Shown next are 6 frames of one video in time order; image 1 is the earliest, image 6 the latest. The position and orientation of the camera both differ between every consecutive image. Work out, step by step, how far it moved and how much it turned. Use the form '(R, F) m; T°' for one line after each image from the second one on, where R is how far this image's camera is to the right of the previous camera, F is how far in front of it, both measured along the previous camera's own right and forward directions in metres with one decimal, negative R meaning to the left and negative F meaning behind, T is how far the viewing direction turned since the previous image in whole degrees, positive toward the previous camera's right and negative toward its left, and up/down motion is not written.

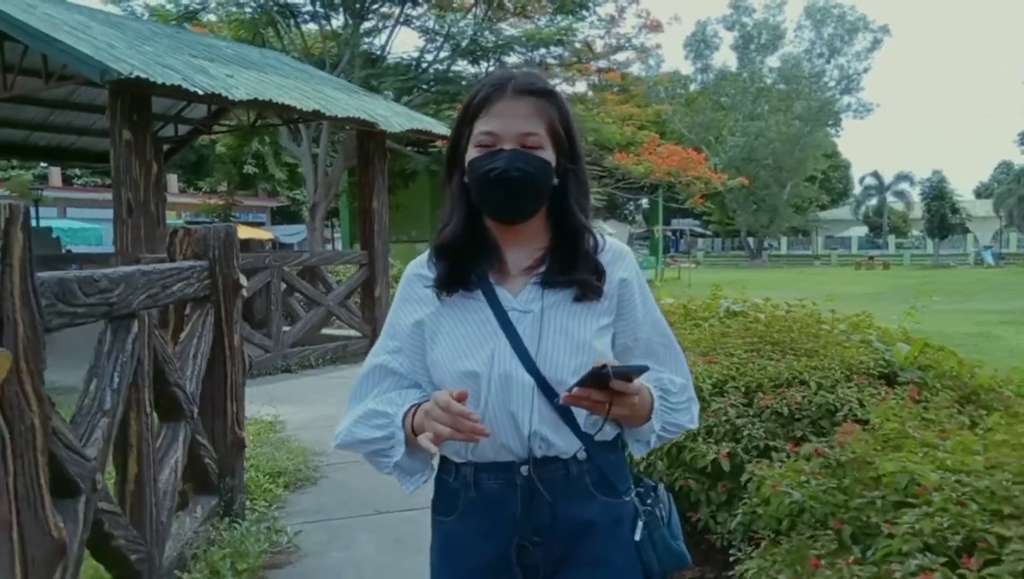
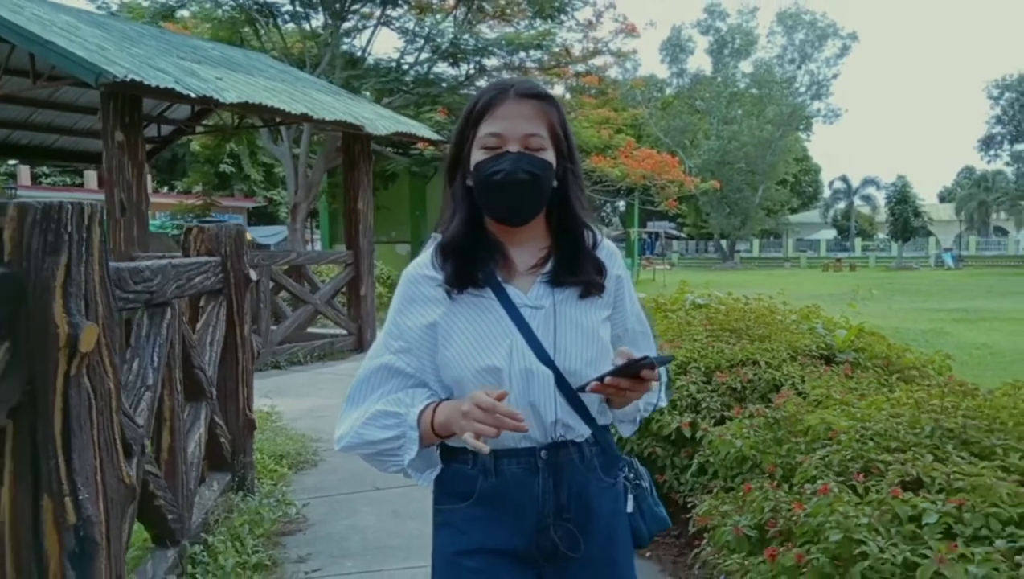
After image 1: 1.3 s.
(-0.1, -0.5) m; +2°
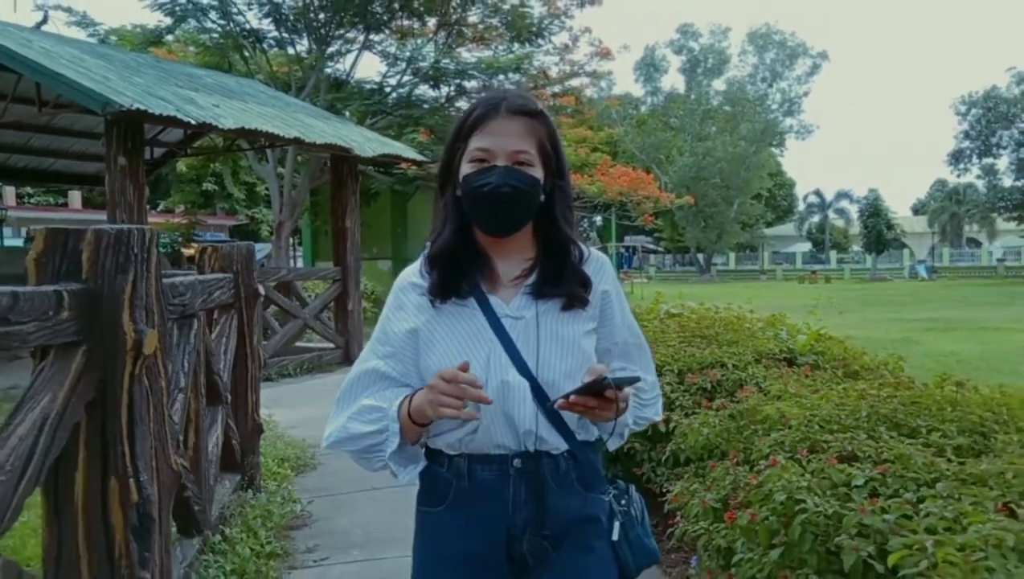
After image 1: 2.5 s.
(-0.1, -0.4) m; +1°
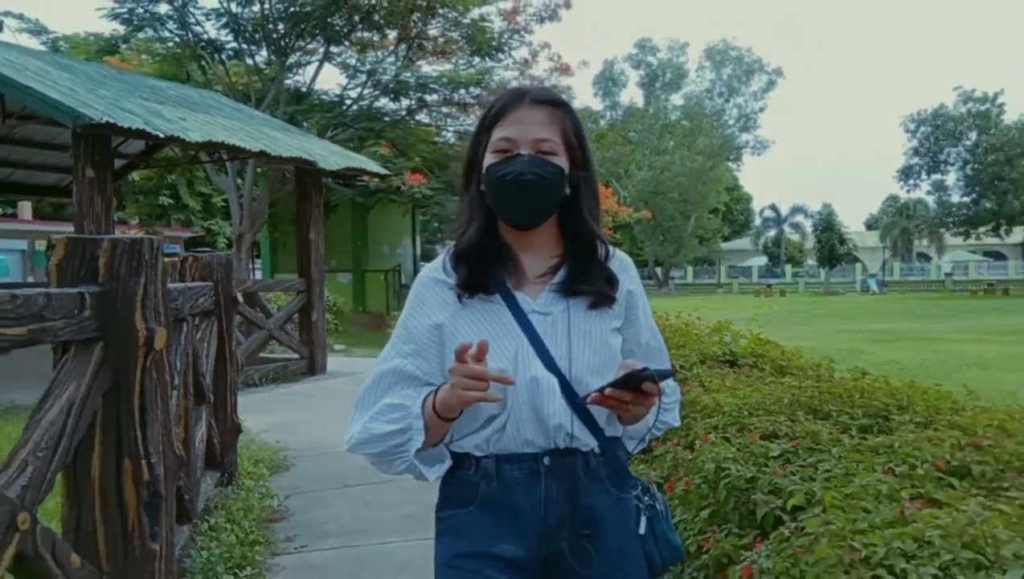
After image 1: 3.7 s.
(0.0, -0.4) m; +3°
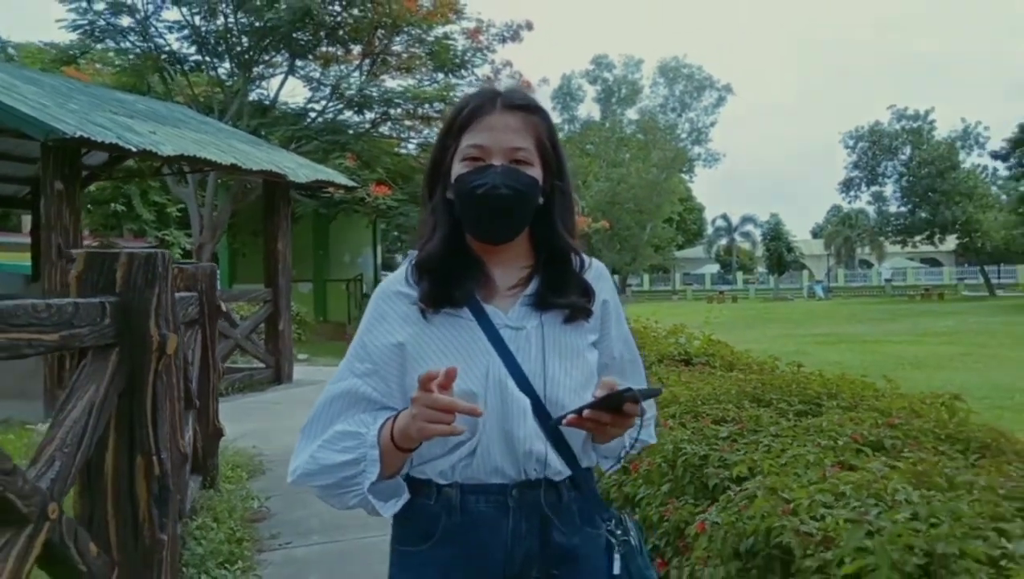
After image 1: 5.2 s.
(-0.1, -0.4) m; +3°
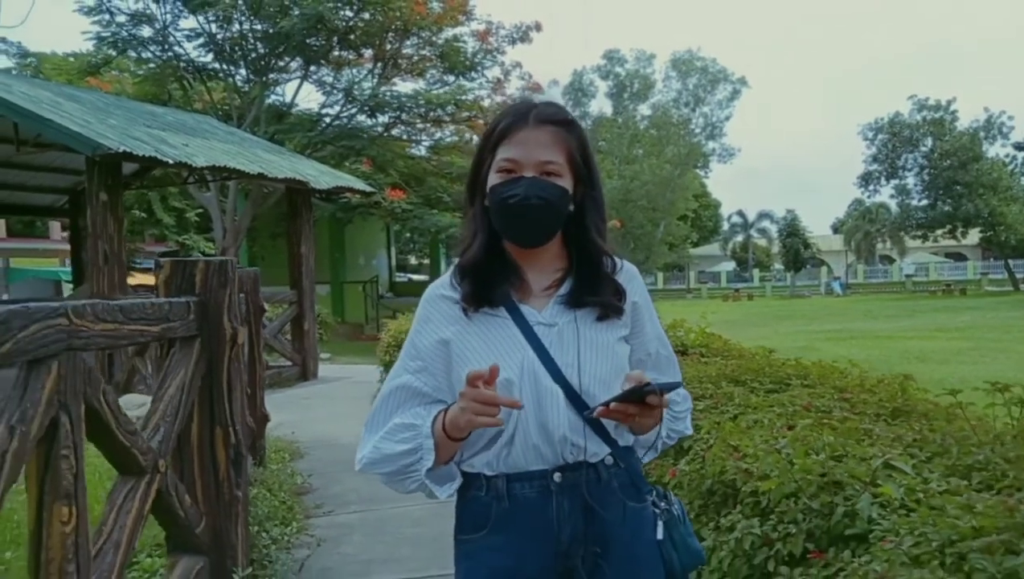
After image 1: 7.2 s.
(0.0, -0.6) m; -1°
